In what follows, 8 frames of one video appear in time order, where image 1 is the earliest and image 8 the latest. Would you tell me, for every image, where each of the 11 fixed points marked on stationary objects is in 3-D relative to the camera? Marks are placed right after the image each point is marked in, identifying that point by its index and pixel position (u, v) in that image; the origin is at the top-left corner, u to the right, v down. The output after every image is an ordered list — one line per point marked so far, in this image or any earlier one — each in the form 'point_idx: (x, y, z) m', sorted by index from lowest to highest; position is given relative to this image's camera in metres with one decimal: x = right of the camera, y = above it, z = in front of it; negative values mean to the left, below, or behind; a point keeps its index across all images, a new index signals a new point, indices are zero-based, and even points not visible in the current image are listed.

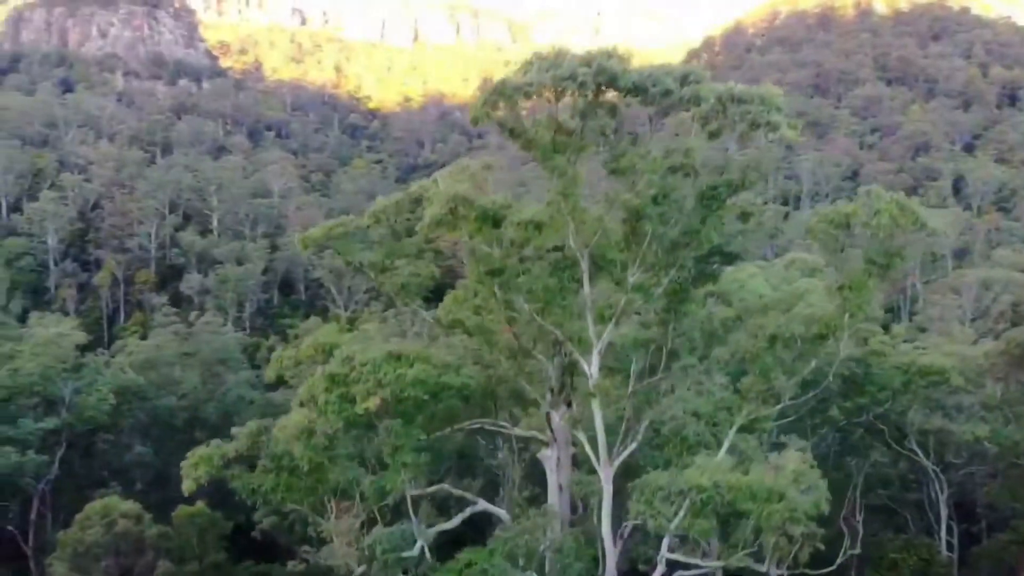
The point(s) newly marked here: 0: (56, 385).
0: (-8.7, -1.8, +16.5) m
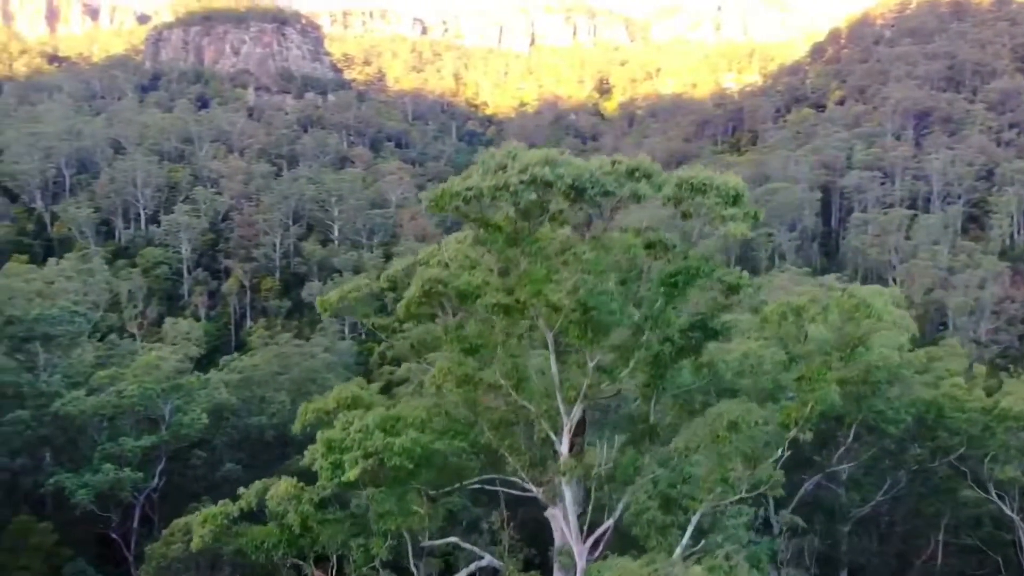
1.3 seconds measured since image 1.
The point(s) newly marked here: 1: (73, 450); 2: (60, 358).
0: (-7.3, -2.4, +17.8) m
1: (-9.2, -3.4, +18.0) m
2: (-10.2, -1.6, +19.6) m
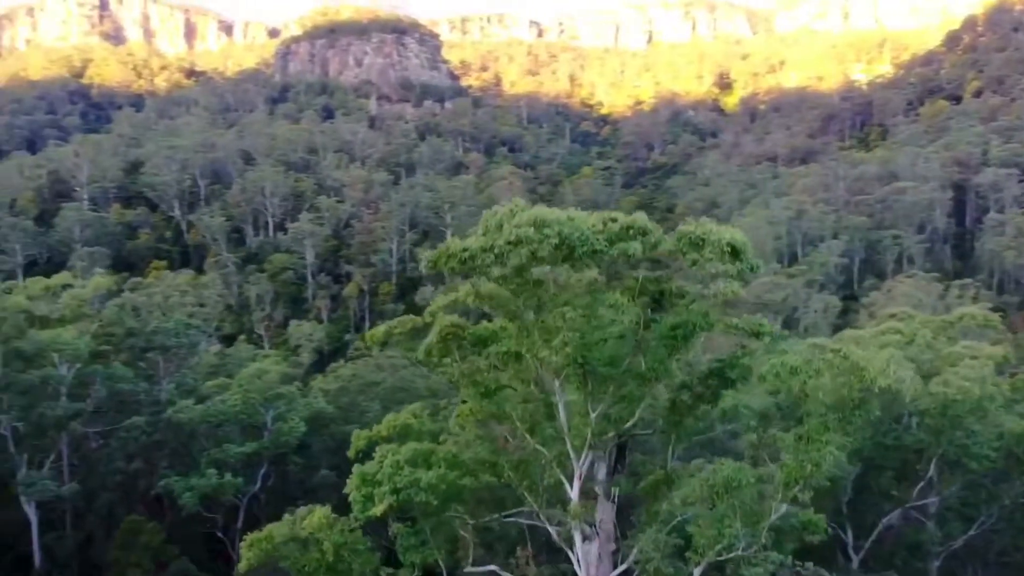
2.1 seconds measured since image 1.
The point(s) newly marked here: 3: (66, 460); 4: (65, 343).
0: (-5.6, -2.7, +18.9) m
1: (-7.4, -3.8, +19.4) m
2: (-8.1, -2.0, +21.1) m
3: (-10.2, -3.9, +19.5) m
4: (-9.4, -1.1, +18.1) m
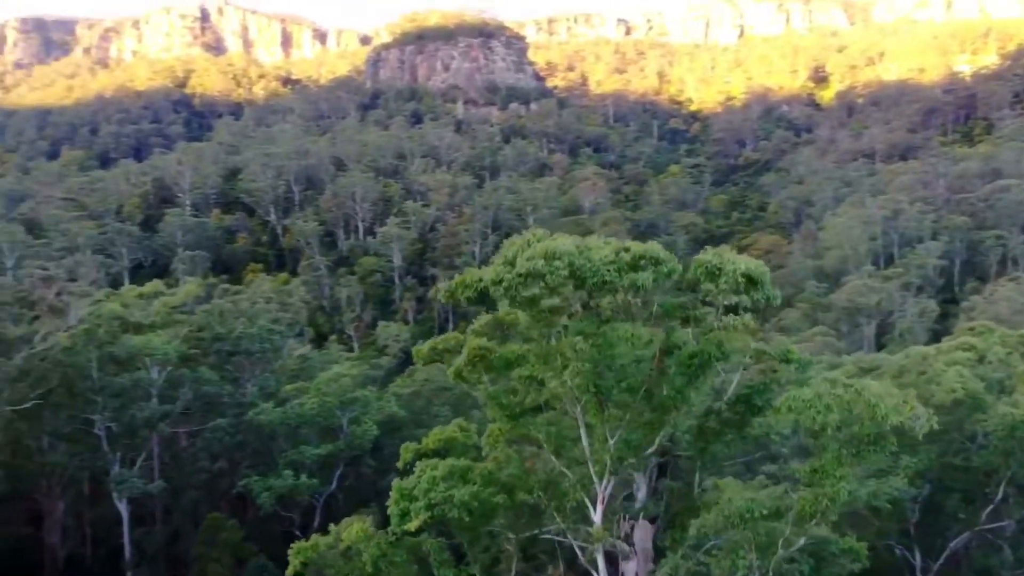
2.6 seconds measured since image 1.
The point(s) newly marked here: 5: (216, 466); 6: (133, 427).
0: (-4.1, -2.9, +19.6) m
1: (-5.9, -4.0, +20.2) m
2: (-6.4, -2.1, +22.0) m
3: (-8.6, -4.1, +20.6) m
4: (-8.0, -1.3, +19.2) m
5: (-6.9, -4.1, +19.8) m
6: (-8.5, -3.1, +19.2) m
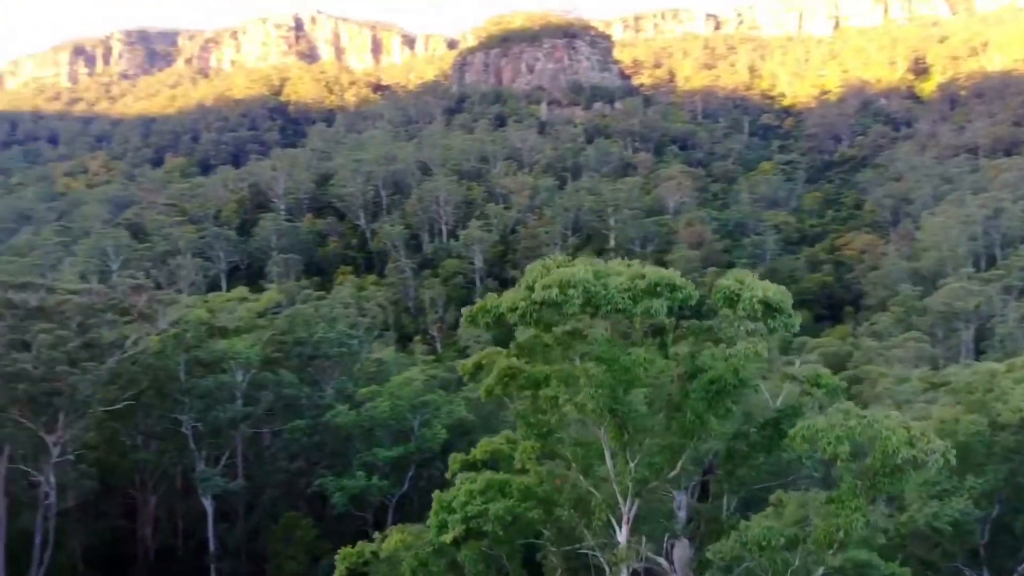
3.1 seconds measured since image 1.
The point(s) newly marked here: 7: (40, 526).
0: (-2.5, -3.1, +20.1) m
1: (-4.2, -4.1, +20.9) m
2: (-4.6, -2.3, +22.8) m
3: (-6.9, -4.3, +21.6) m
4: (-6.4, -1.5, +20.1) m
5: (-5.3, -4.2, +20.6) m
6: (-6.9, -3.3, +20.1) m
7: (-9.8, -4.9, +17.6) m
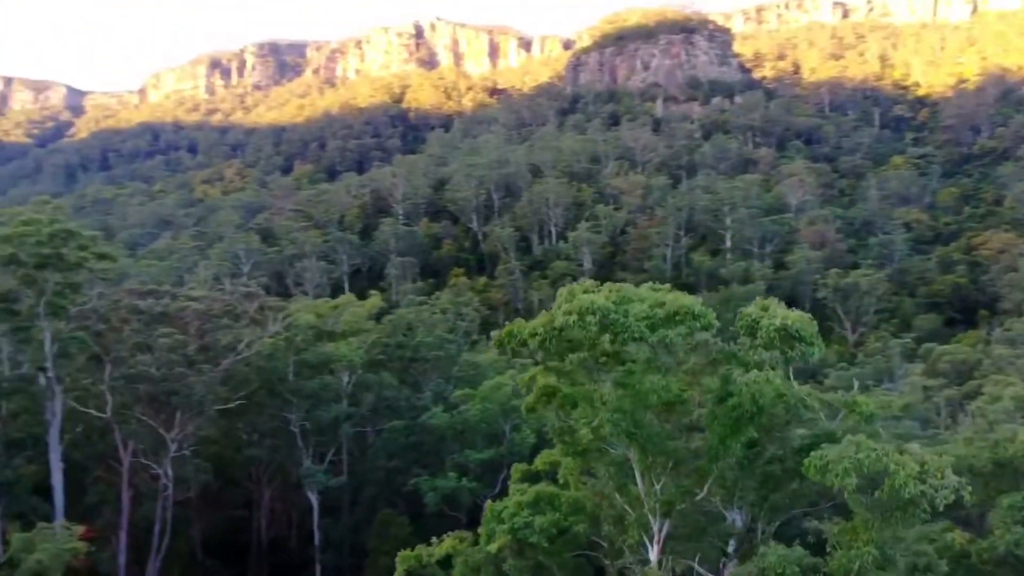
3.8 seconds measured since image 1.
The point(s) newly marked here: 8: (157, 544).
0: (-0.3, -3.2, +20.6) m
1: (-1.9, -4.3, +21.6) m
2: (-2.0, -2.5, +23.5) m
3: (-4.5, -4.4, +22.7) m
4: (-4.2, -1.7, +21.1) m
5: (-3.0, -4.4, +21.4) m
6: (-4.7, -3.4, +21.2) m
7: (-7.9, -5.1, +19.2) m
8: (-8.0, -5.8, +19.3) m
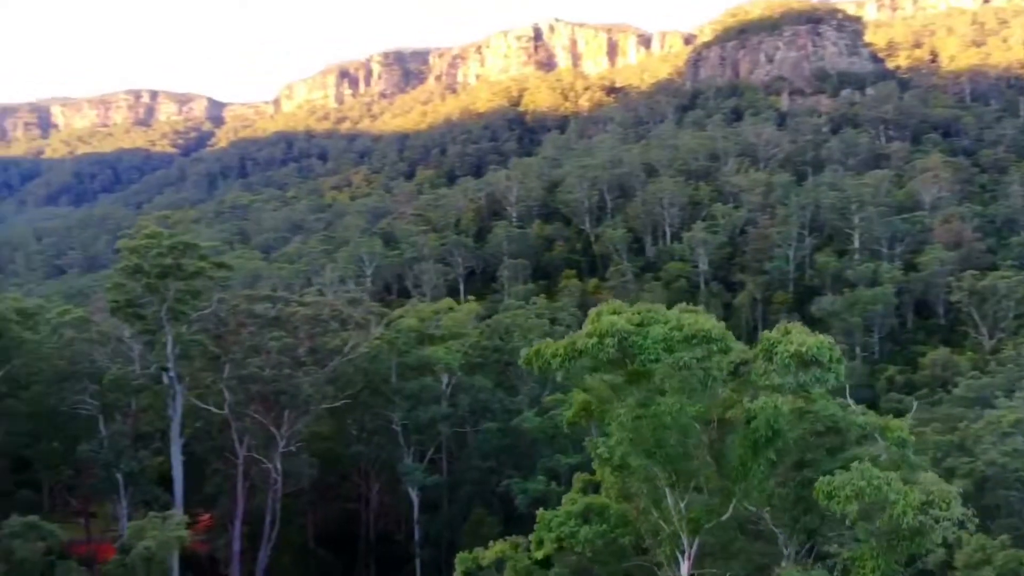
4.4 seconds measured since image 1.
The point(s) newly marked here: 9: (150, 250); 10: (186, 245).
0: (+1.9, -3.4, +20.8) m
1: (+0.5, -4.4, +22.1) m
2: (+0.7, -2.6, +23.9) m
3: (-1.9, -4.6, +23.5) m
4: (-1.9, -1.8, +21.9) m
5: (-0.6, -4.5, +22.0) m
6: (-2.3, -3.6, +22.1) m
7: (-5.8, -5.2, +20.5) m
8: (-5.9, -5.9, +20.7) m
9: (-7.6, +0.8, +18.0) m
10: (-7.0, +0.9, +18.3) m
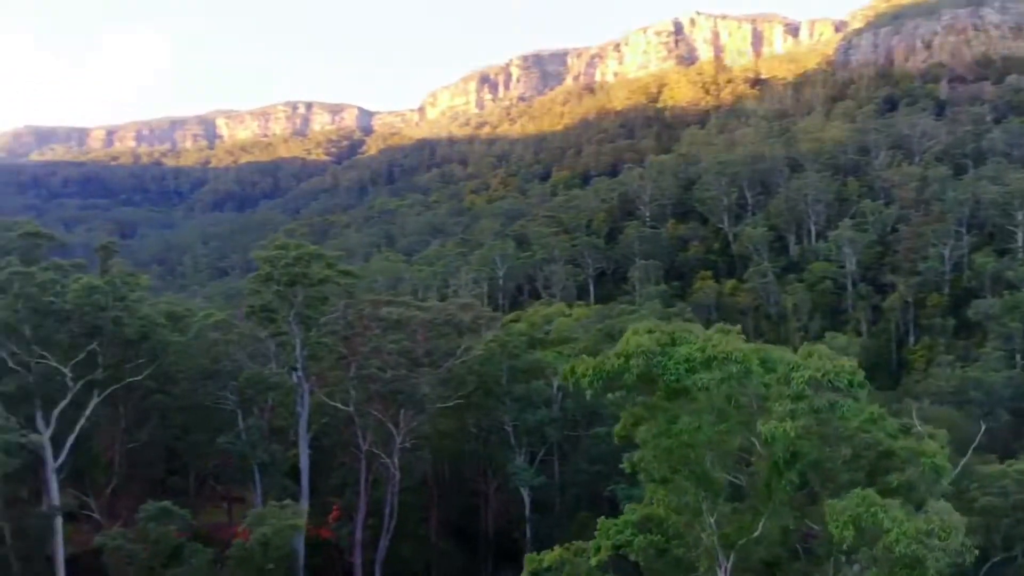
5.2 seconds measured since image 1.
0: (+4.6, -3.5, +20.8) m
1: (+3.4, -4.6, +22.3) m
2: (+3.9, -2.7, +24.1) m
3: (+1.3, -4.7, +24.1) m
4: (+1.0, -1.9, +22.5) m
5: (+2.3, -4.7, +22.4) m
6: (+0.6, -3.7, +22.7) m
7: (-3.1, -5.4, +21.8) m
8: (-3.1, -6.1, +22.0) m
9: (-5.3, +0.7, +19.6) m
10: (-4.6, +0.8, +19.8) m
